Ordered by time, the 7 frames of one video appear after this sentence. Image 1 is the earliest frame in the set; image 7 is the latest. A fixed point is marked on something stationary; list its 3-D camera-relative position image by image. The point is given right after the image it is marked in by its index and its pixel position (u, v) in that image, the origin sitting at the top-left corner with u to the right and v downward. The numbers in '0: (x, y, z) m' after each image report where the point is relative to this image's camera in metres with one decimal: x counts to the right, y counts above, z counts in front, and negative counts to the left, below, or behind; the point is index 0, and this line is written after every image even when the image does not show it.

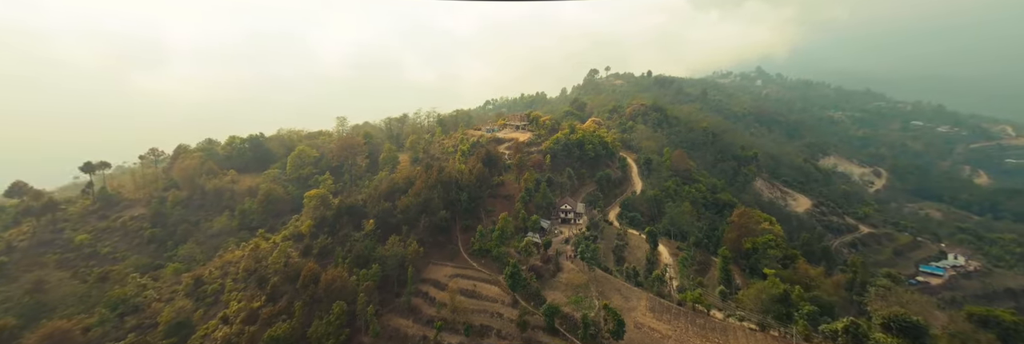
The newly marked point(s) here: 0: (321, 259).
0: (-9.5, -4.6, +18.4) m
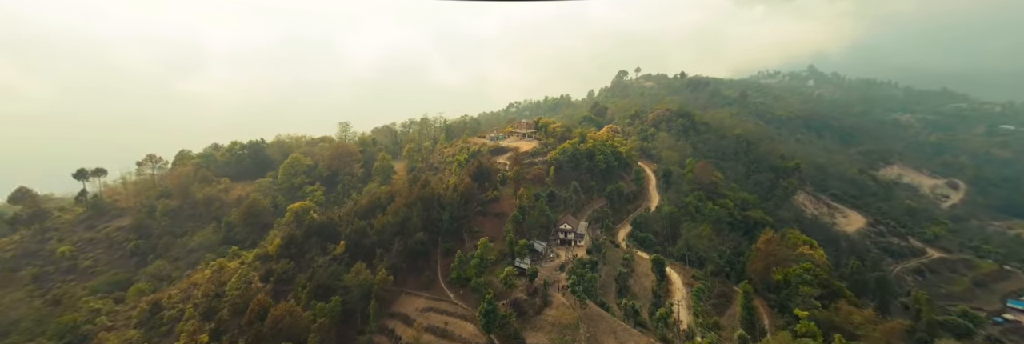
0: (-10.7, -5.5, +16.8) m
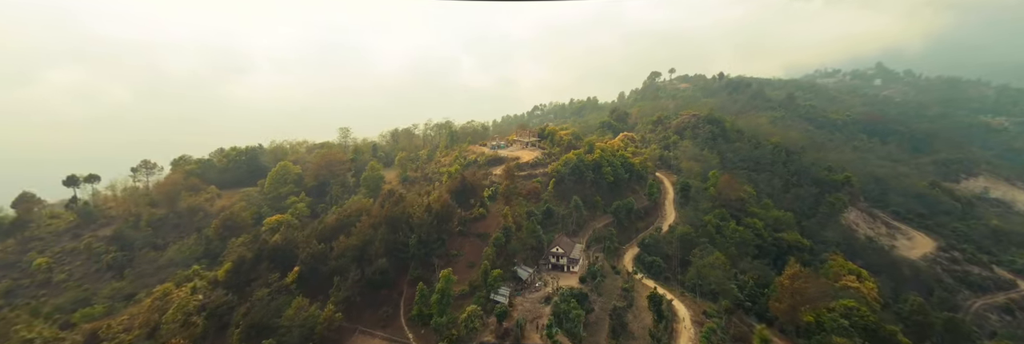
0: (-12.3, -6.2, +15.2) m
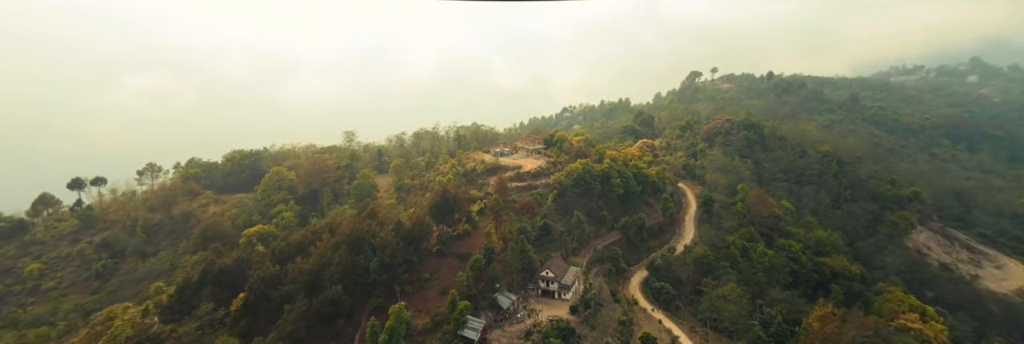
0: (-13.8, -6.7, +14.1) m
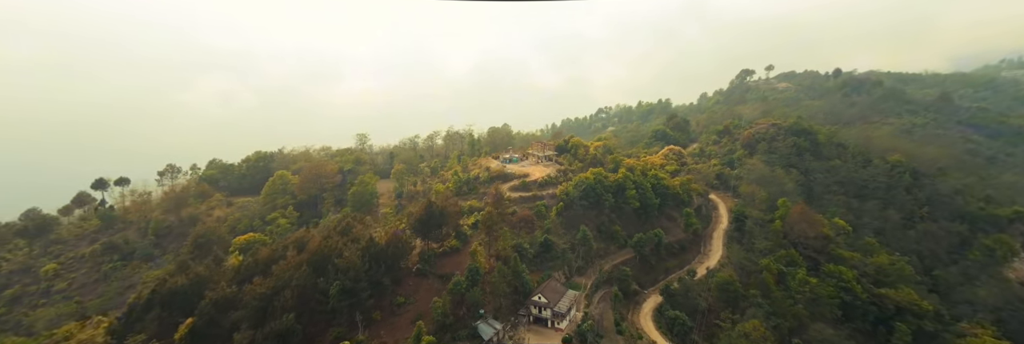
0: (-14.9, -7.1, +13.6) m
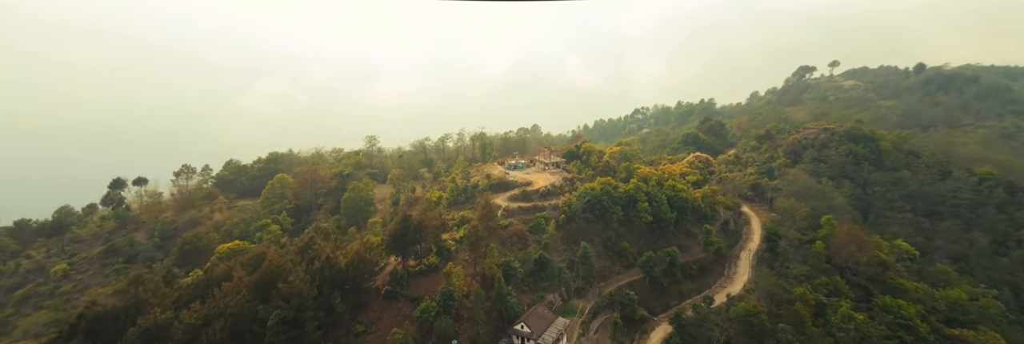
0: (-16.1, -7.4, +13.0) m
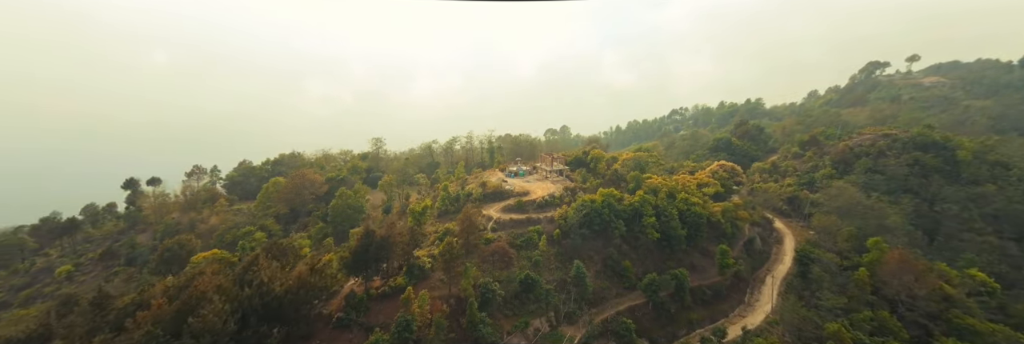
0: (-17.5, -7.6, +12.4) m
